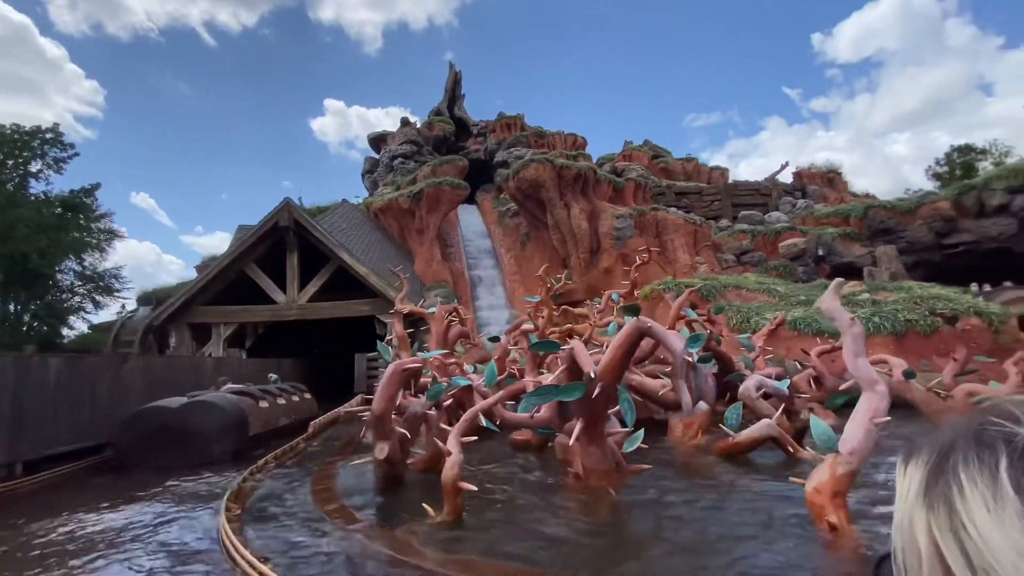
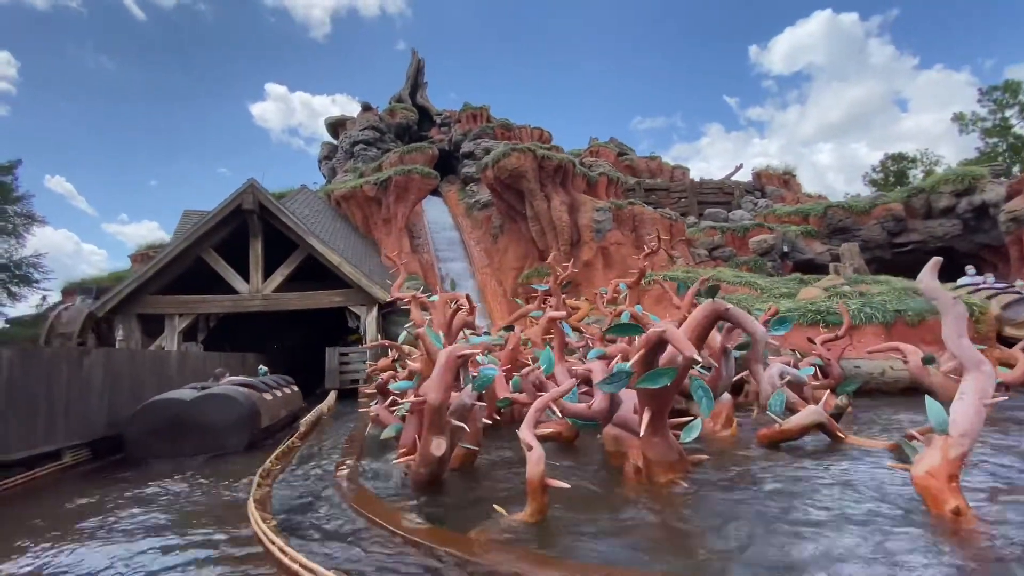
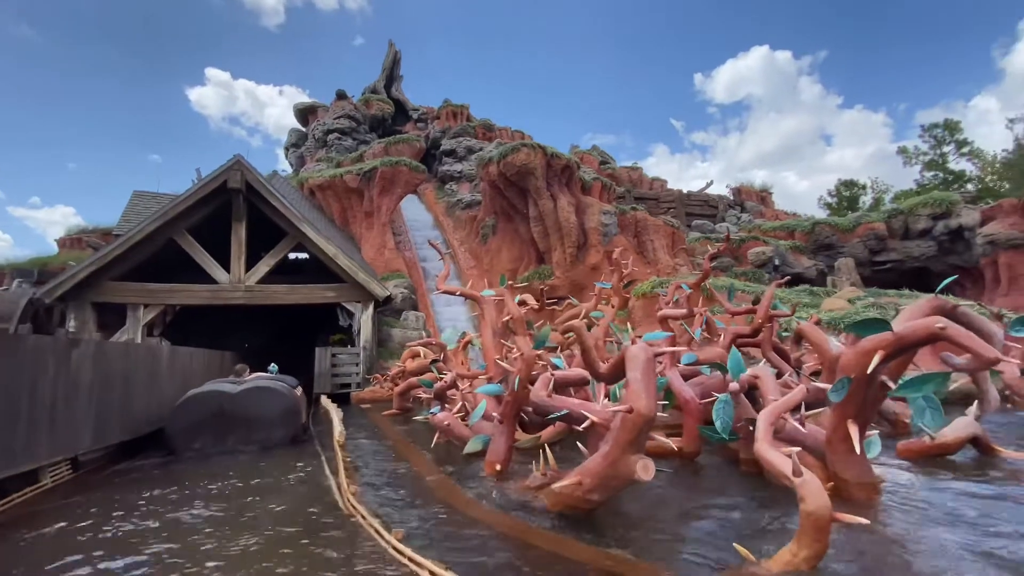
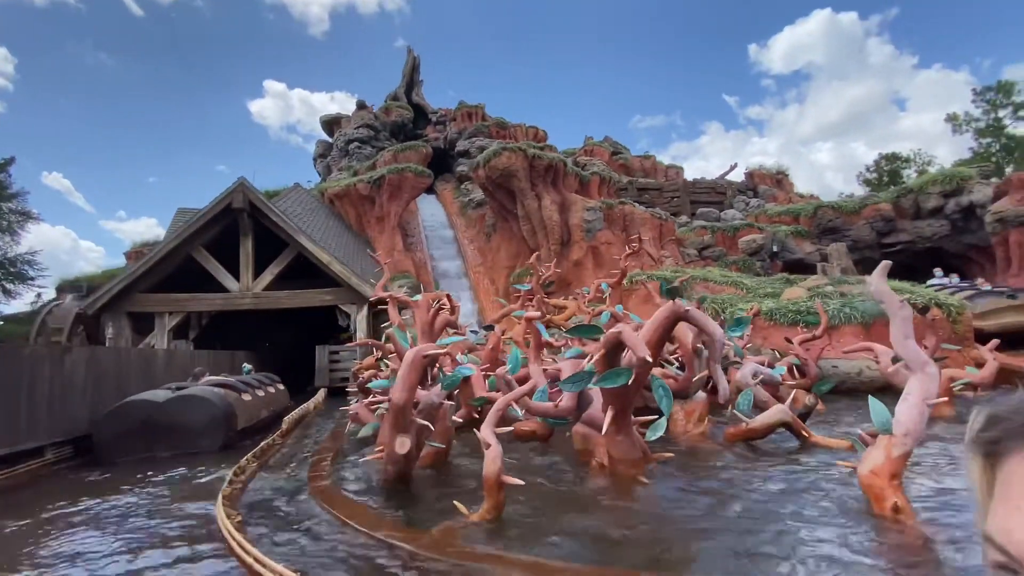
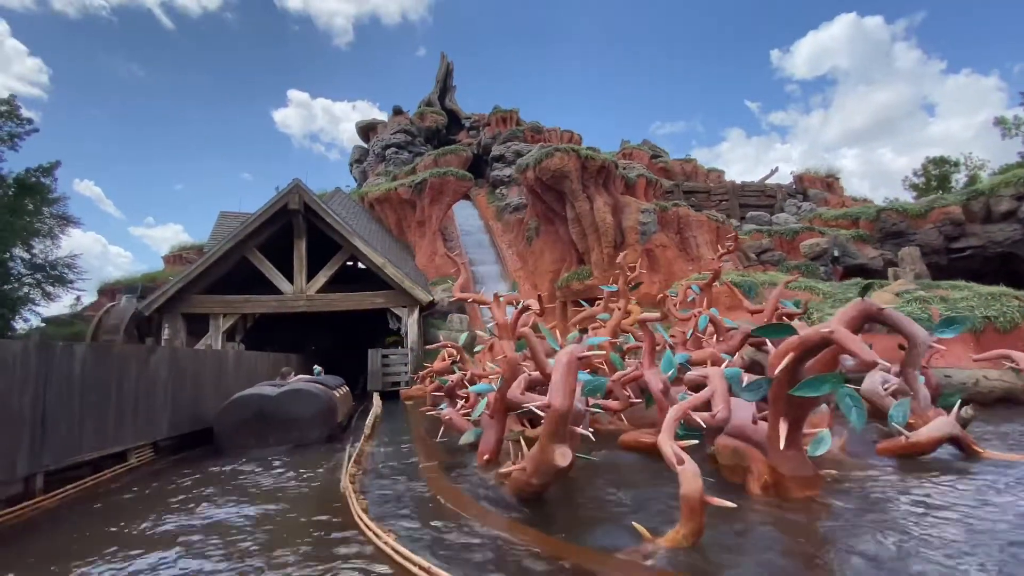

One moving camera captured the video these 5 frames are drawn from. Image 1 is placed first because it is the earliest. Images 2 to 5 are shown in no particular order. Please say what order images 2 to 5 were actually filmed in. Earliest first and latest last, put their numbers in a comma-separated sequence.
4, 2, 5, 3
